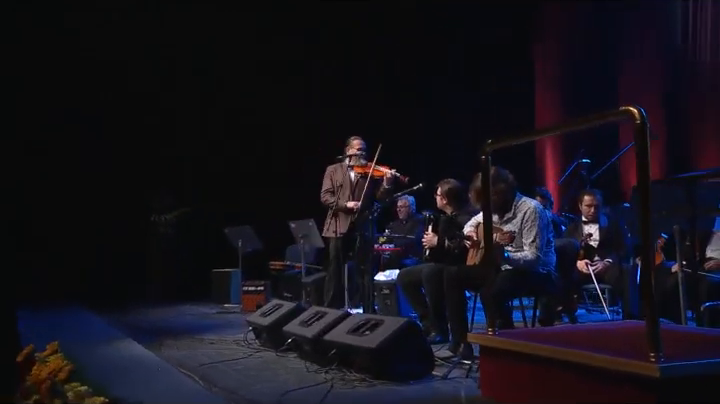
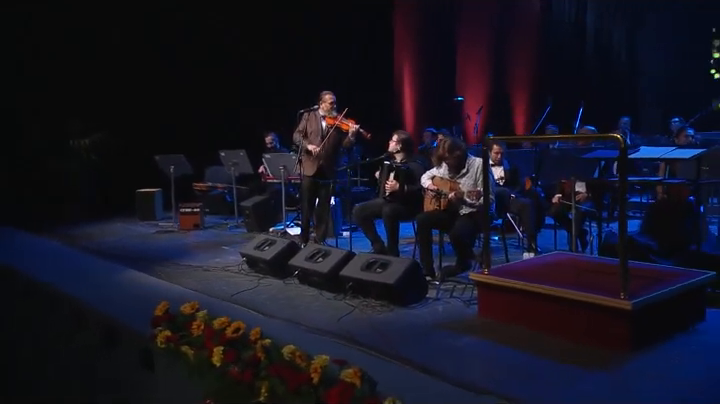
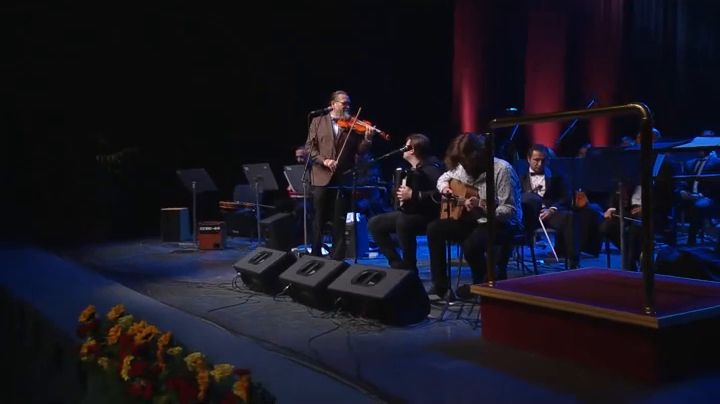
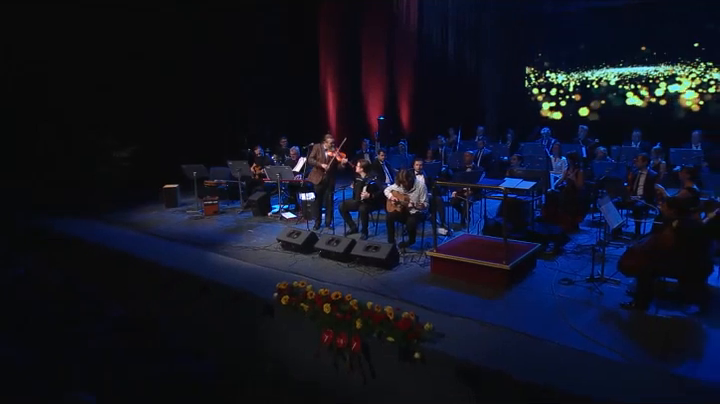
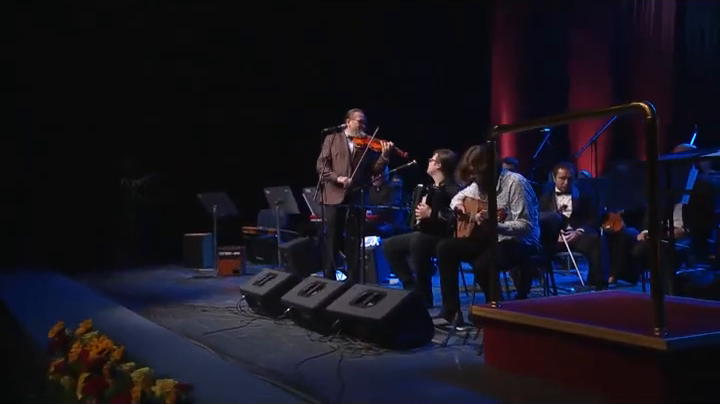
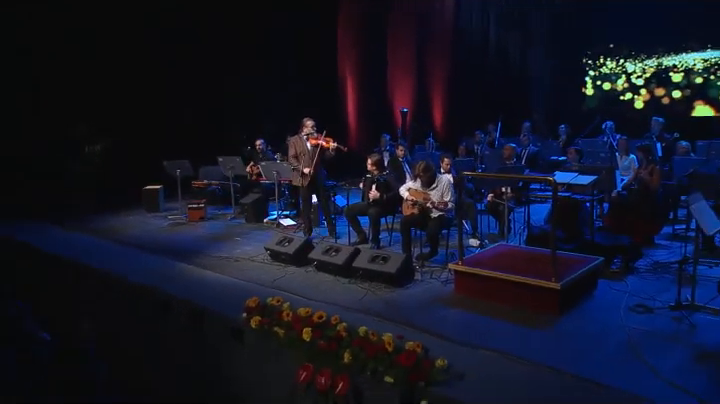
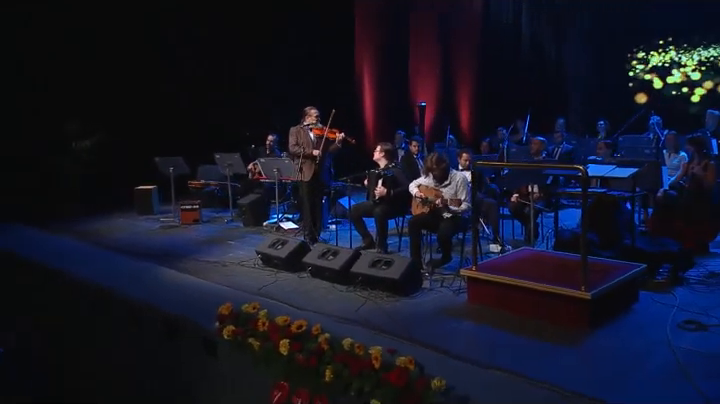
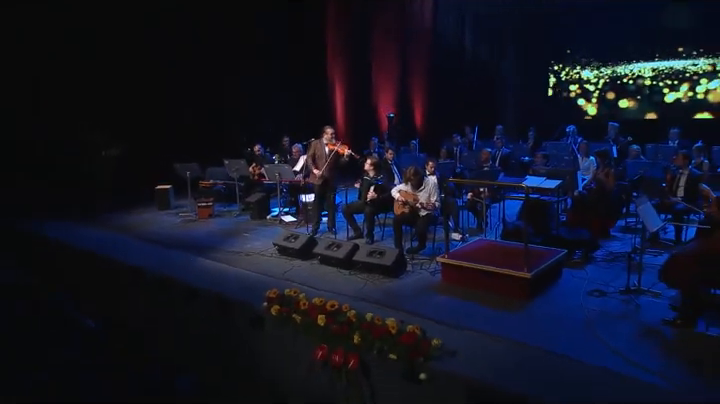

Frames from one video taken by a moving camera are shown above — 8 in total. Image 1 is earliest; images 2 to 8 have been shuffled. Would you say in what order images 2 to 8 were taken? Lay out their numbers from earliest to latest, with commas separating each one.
5, 3, 2, 7, 6, 8, 4
